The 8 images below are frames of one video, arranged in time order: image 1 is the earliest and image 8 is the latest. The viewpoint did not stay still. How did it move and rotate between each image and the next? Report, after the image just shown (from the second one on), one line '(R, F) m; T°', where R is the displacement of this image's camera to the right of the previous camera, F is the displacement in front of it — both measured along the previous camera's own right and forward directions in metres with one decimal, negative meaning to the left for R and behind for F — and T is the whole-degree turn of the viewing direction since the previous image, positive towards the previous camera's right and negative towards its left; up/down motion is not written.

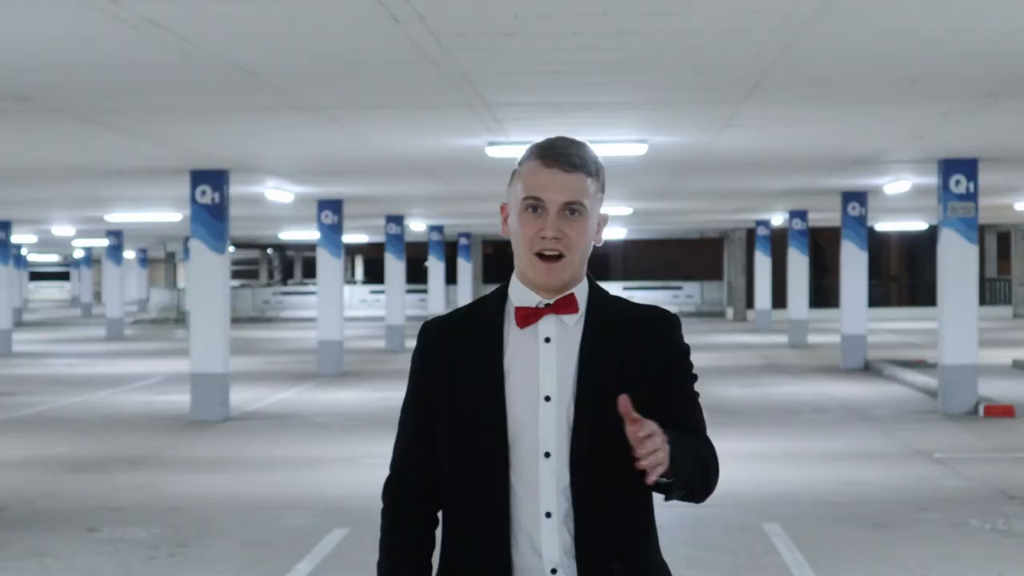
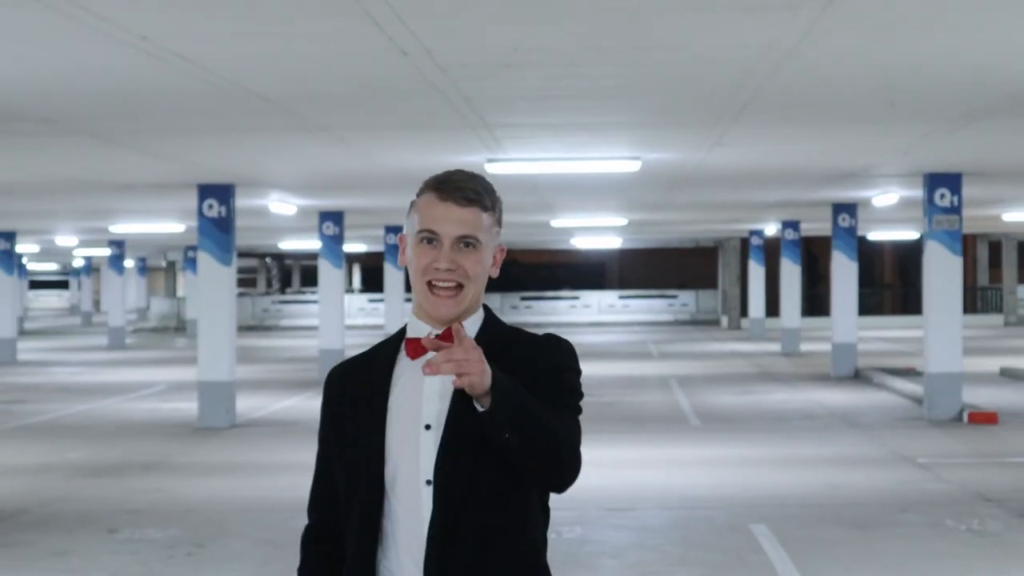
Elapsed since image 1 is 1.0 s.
(0.0, -0.5) m; 0°
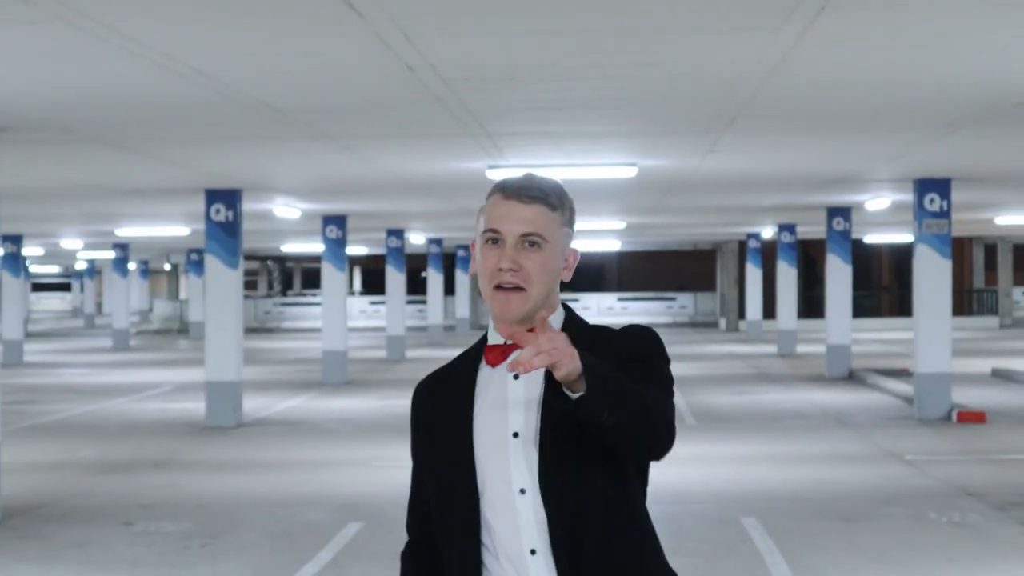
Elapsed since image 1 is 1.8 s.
(0.0, -0.4) m; 0°
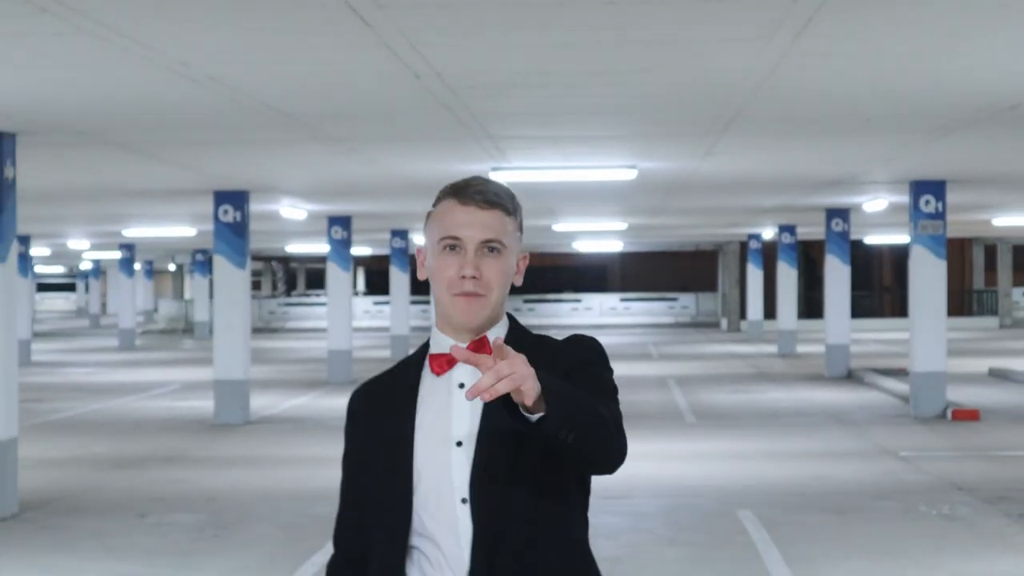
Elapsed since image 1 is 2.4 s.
(0.0, -0.3) m; 0°
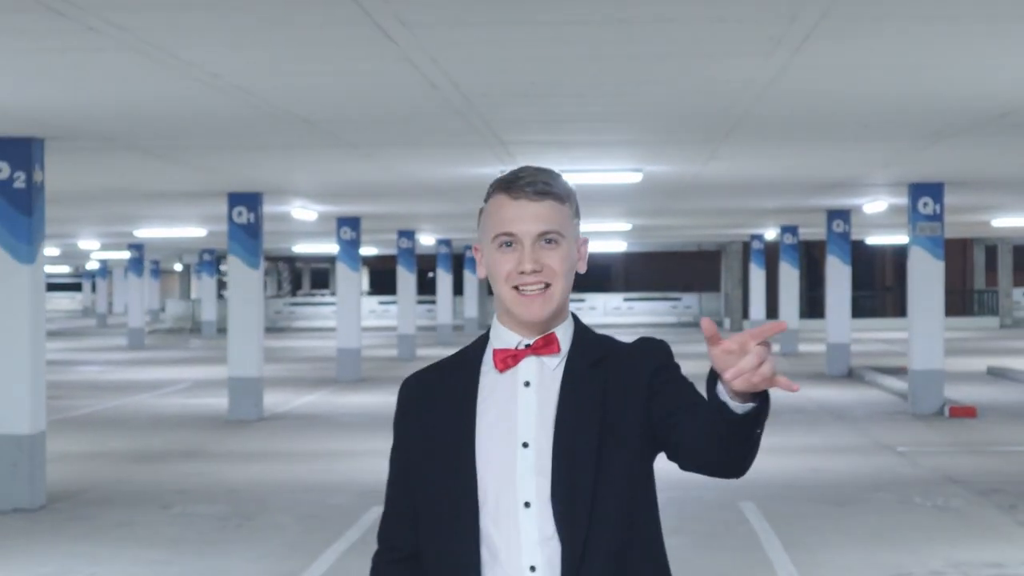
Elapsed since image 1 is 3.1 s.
(-0.1, -0.4) m; 0°
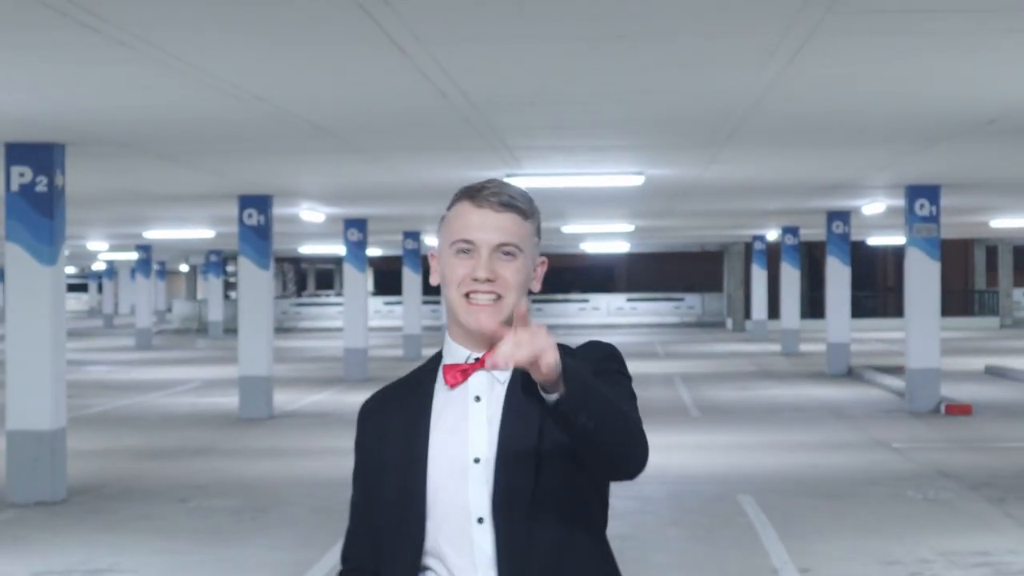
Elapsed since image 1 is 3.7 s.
(0.0, -0.4) m; 0°
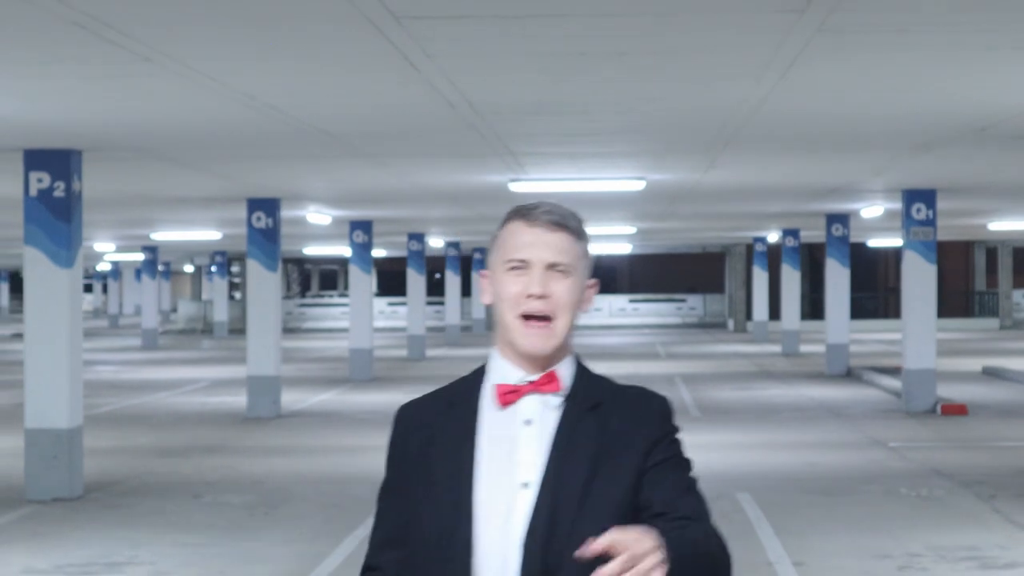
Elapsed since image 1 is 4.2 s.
(0.0, -0.3) m; 0°
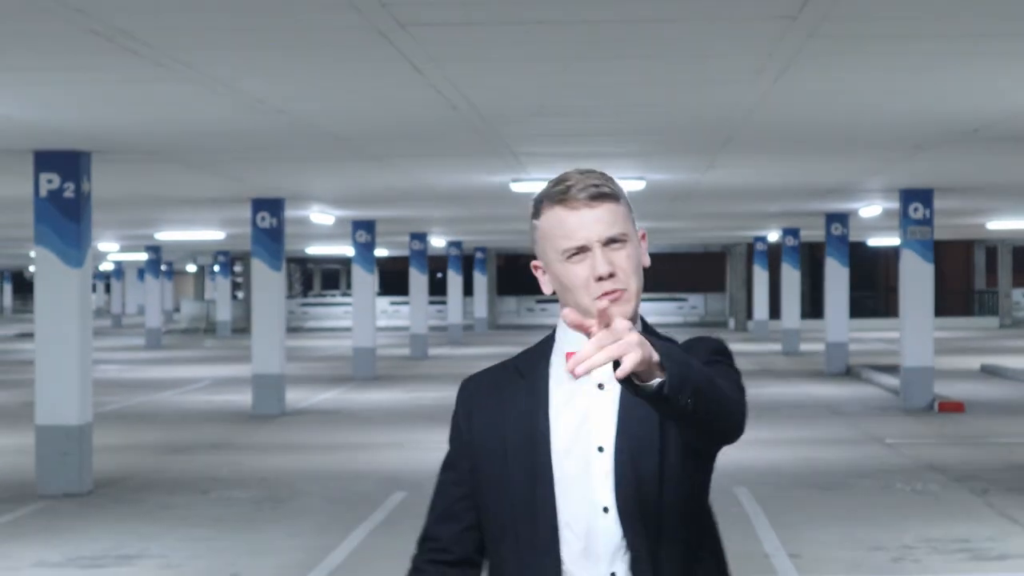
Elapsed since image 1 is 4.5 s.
(0.0, -0.2) m; 0°
